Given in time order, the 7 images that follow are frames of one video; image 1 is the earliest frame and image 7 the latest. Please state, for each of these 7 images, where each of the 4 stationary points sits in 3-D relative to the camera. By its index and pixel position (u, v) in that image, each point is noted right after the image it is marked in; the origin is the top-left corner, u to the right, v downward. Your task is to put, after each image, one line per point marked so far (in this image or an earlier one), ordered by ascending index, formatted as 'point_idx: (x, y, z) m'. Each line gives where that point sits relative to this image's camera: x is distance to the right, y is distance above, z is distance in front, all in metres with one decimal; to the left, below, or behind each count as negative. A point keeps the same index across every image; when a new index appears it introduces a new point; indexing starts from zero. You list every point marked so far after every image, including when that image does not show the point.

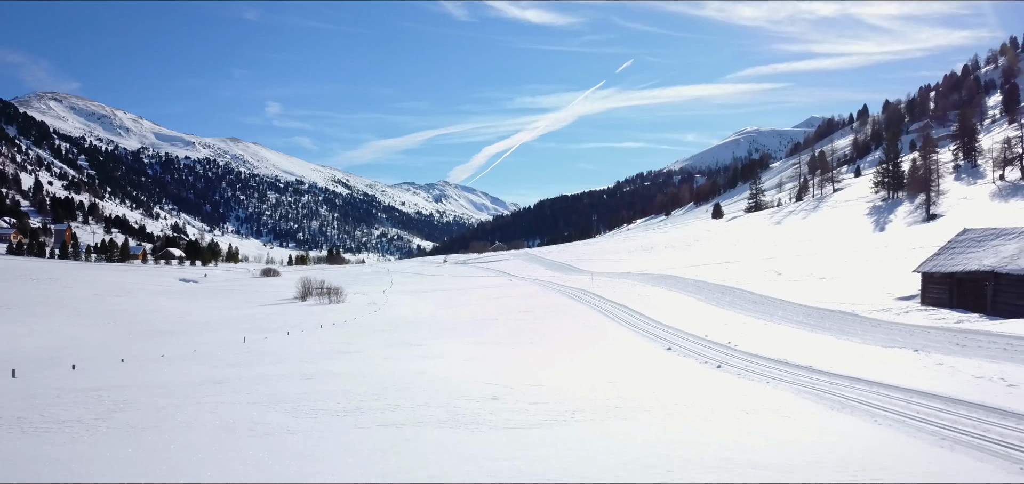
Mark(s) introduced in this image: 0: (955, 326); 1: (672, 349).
0: (+17.5, -3.3, +19.9) m
1: (+6.2, -4.1, +19.7) m
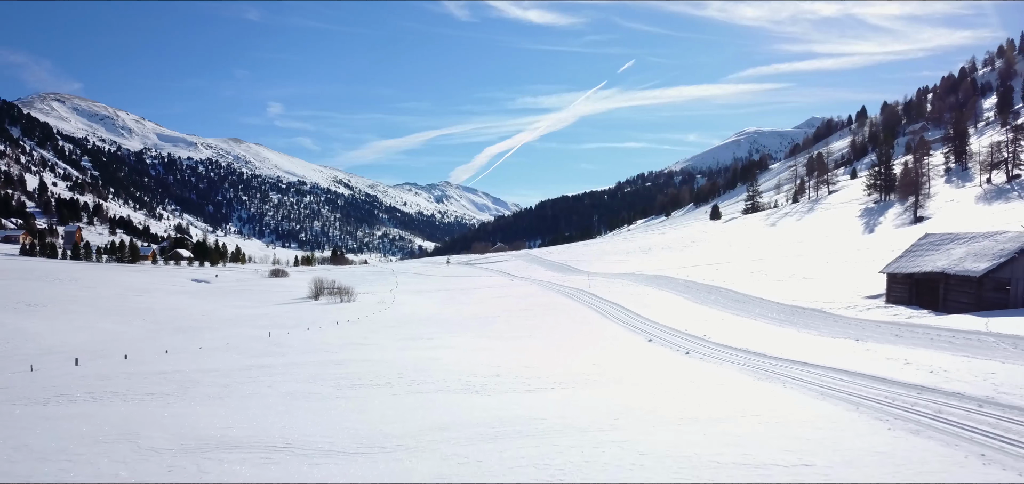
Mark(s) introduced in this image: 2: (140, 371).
0: (+17.5, -3.5, +22.4) m
1: (+6.2, -4.3, +22.3) m
2: (-13.8, -4.8, +18.8) m
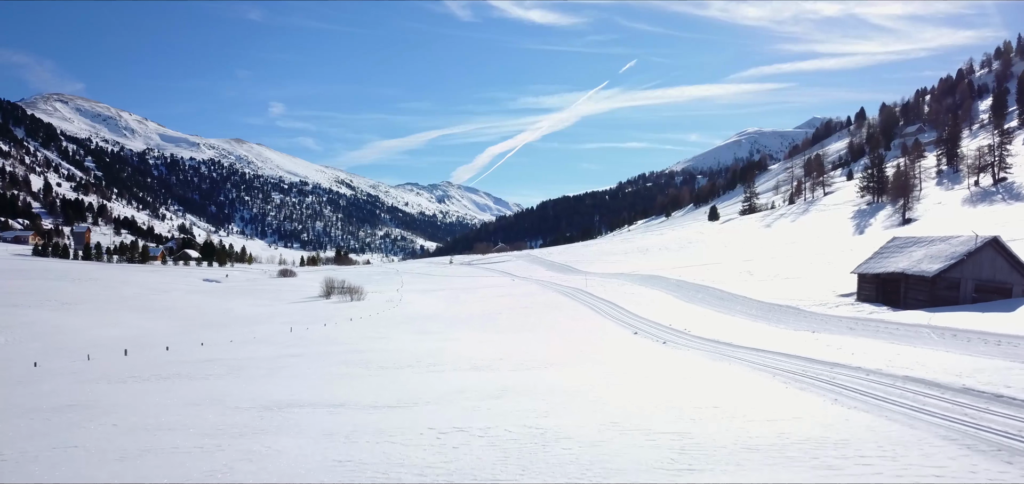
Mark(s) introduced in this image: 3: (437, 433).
0: (+17.6, -3.7, +24.9) m
1: (+6.2, -4.4, +24.9) m
2: (-13.8, -5.0, +21.5) m
3: (-1.6, -4.1, +11.9) m
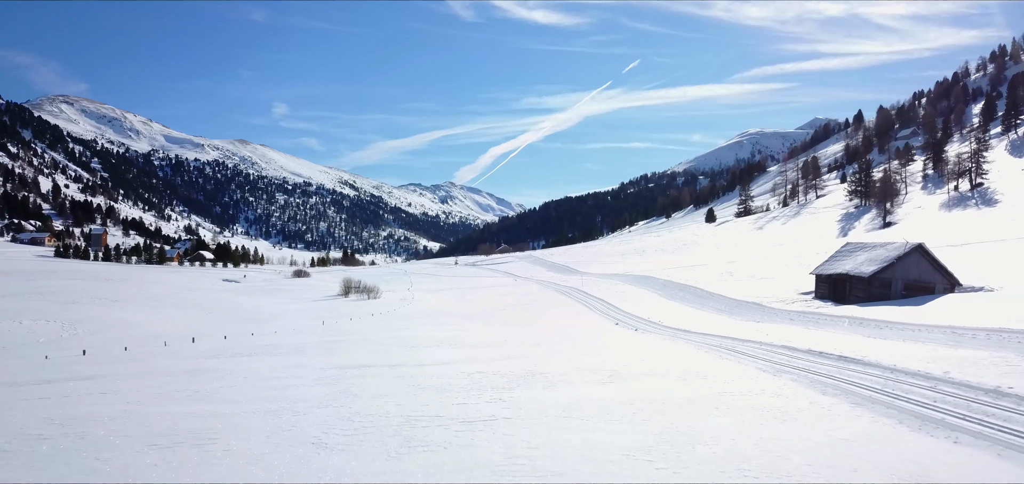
0: (+17.7, -4.0, +29.6) m
1: (+6.3, -4.8, +29.6) m
2: (-13.7, -5.4, +26.3) m
3: (-1.6, -4.5, +16.7) m
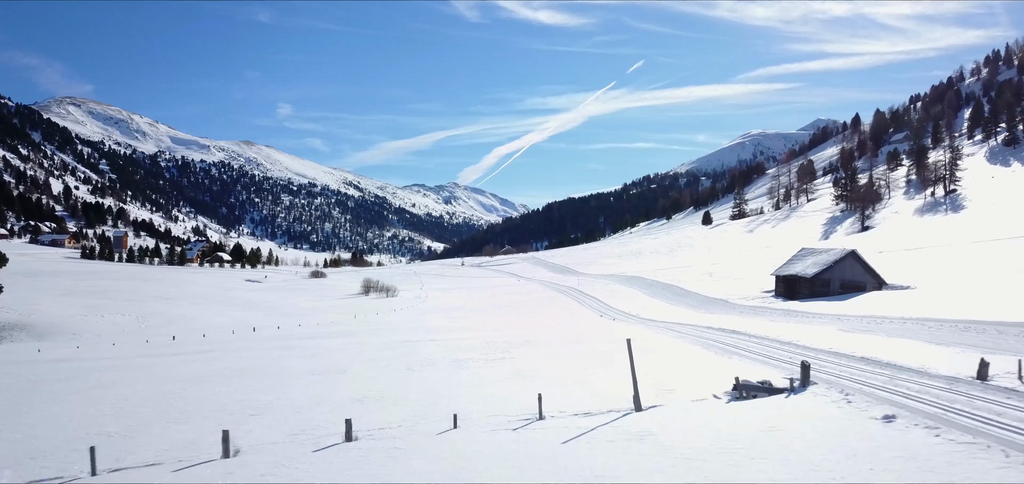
0: (+17.9, -4.5, +35.7) m
1: (+6.6, -5.3, +35.8) m
2: (-13.5, -5.8, +32.7) m
3: (-1.5, -4.9, +22.9) m
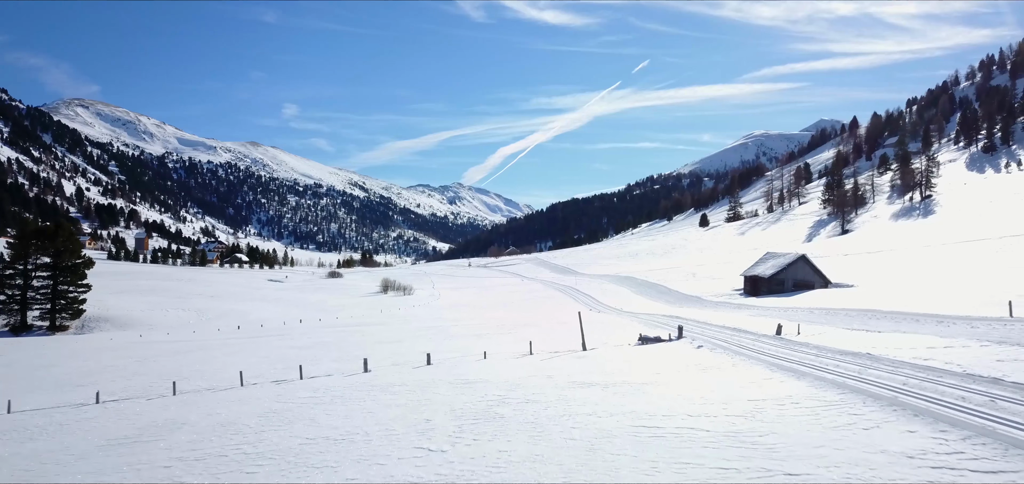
0: (+18.3, -4.9, +42.4) m
1: (+6.9, -5.8, +42.5) m
2: (-13.1, -6.3, +39.6) m
3: (-1.2, -5.4, +29.7) m
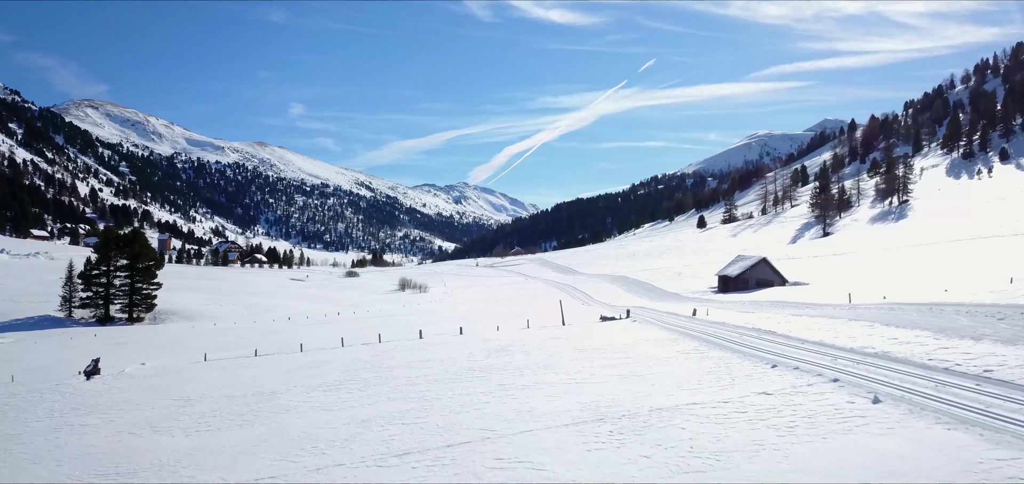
0: (+18.7, -5.4, +49.8) m
1: (+7.4, -6.2, +50.1) m
2: (-12.7, -6.8, +47.4) m
3: (-0.9, -5.9, +37.4) m
